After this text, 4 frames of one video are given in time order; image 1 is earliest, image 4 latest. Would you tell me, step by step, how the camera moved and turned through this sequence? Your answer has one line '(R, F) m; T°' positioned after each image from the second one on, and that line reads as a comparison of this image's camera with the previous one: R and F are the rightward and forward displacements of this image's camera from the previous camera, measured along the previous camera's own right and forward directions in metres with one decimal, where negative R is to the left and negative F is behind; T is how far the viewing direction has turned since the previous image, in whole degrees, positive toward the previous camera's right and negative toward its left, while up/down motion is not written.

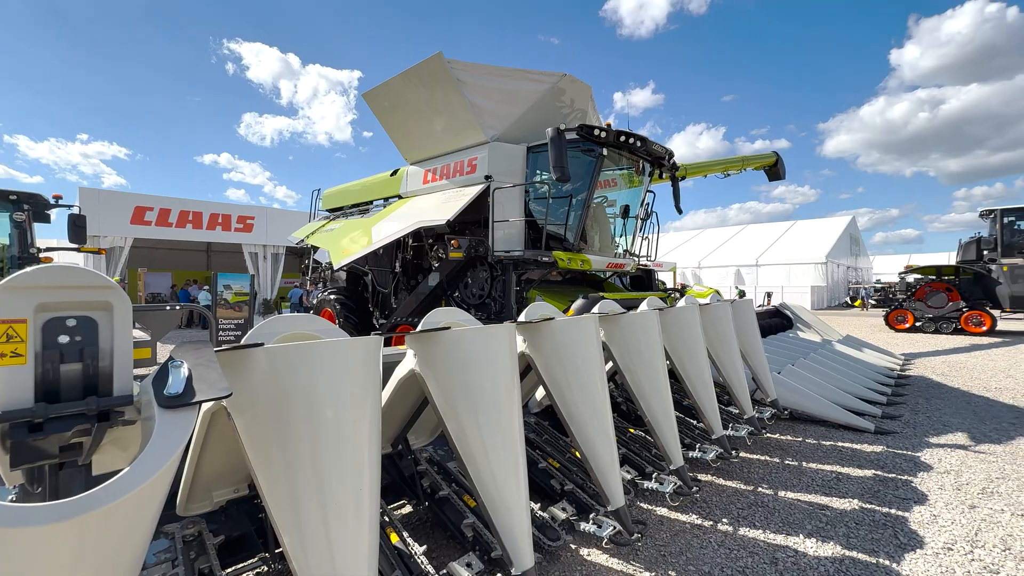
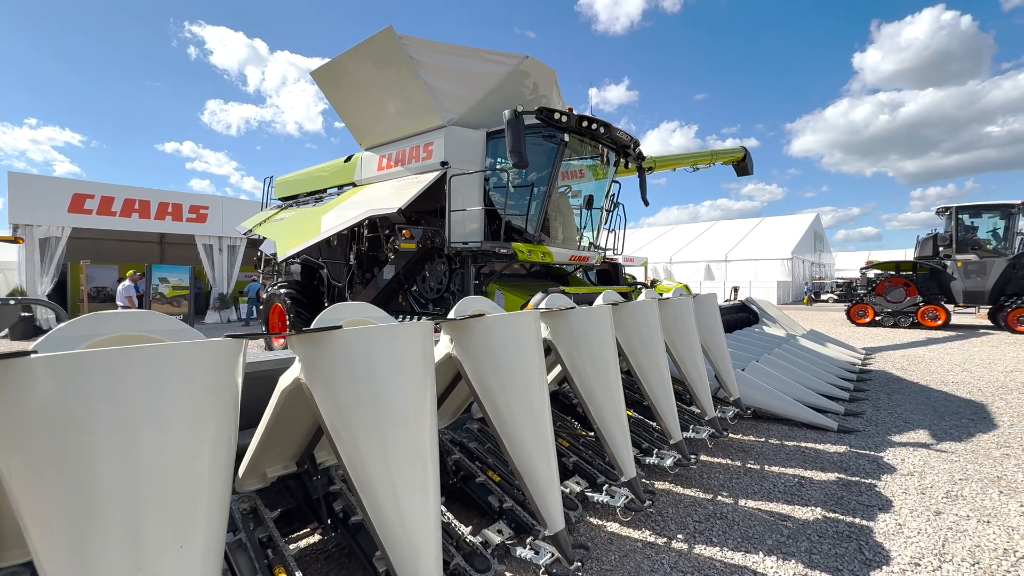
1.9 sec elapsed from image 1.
(+0.2, +0.3) m; +3°
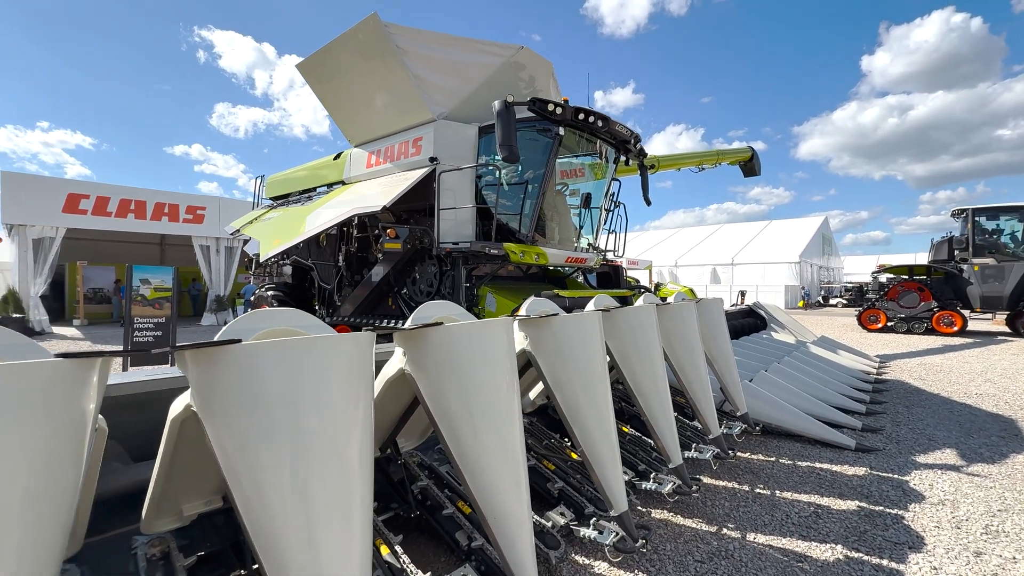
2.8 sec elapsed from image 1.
(+0.1, +0.3) m; -1°
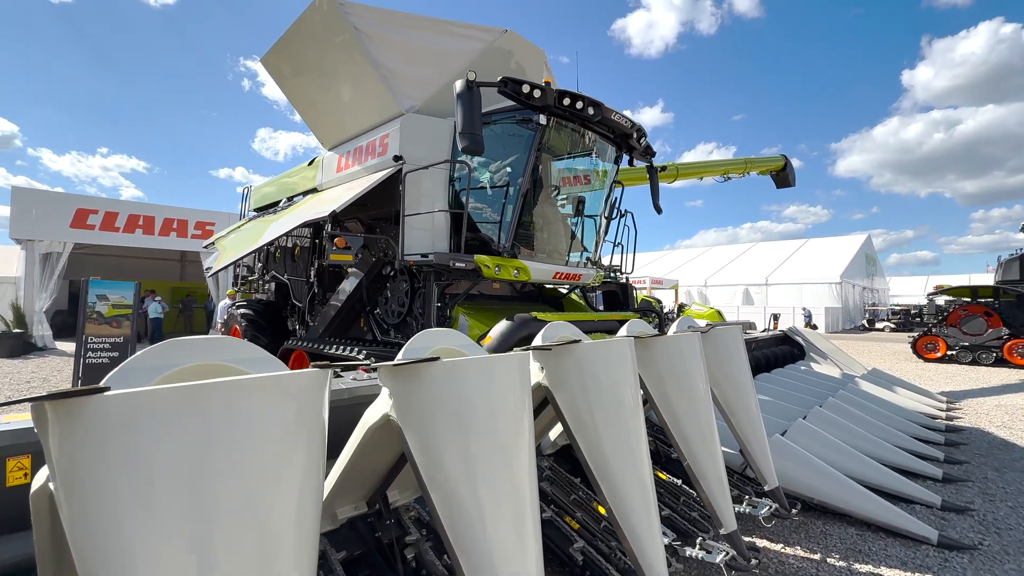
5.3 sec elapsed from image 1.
(+0.4, +0.8) m; -3°
